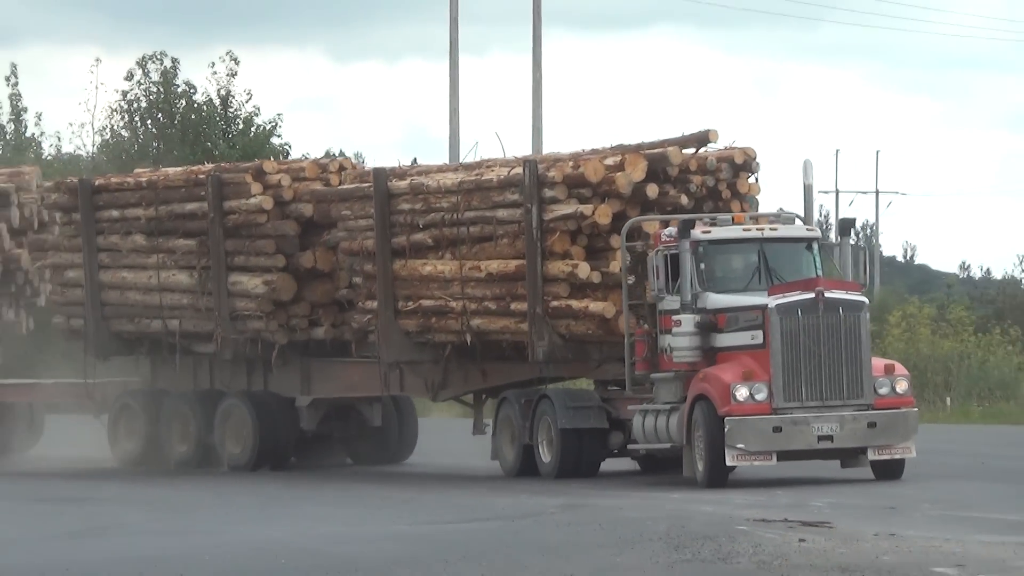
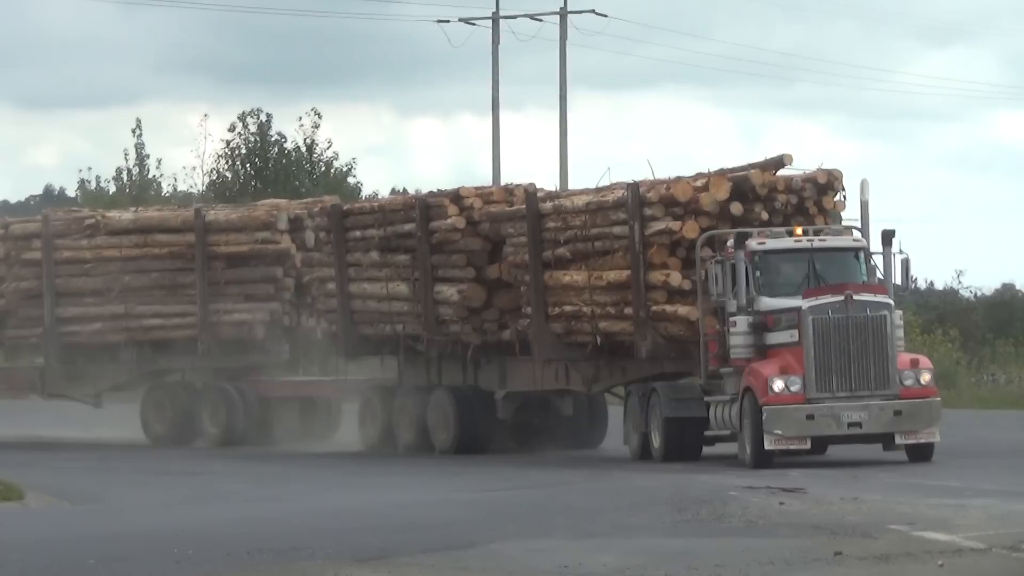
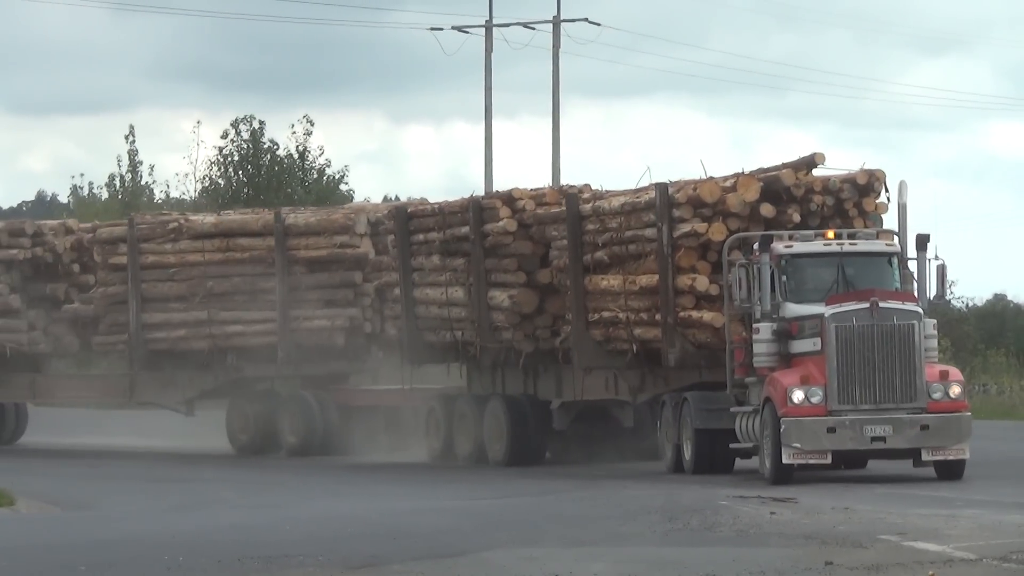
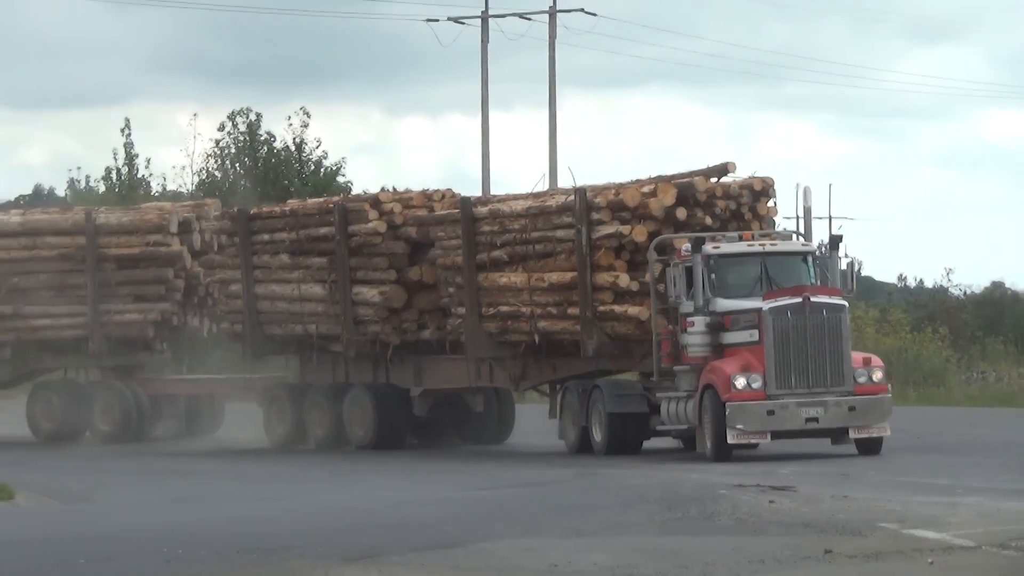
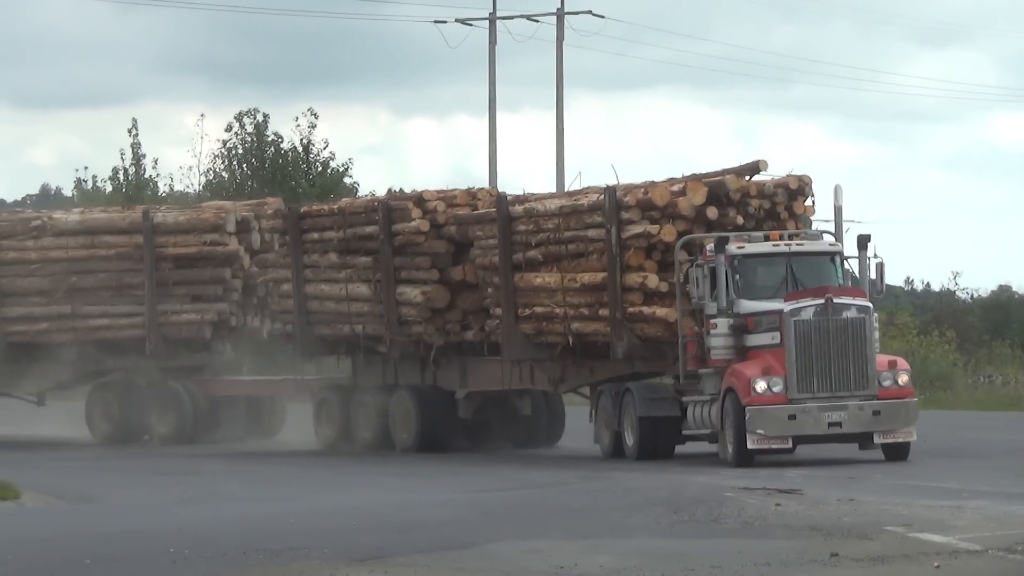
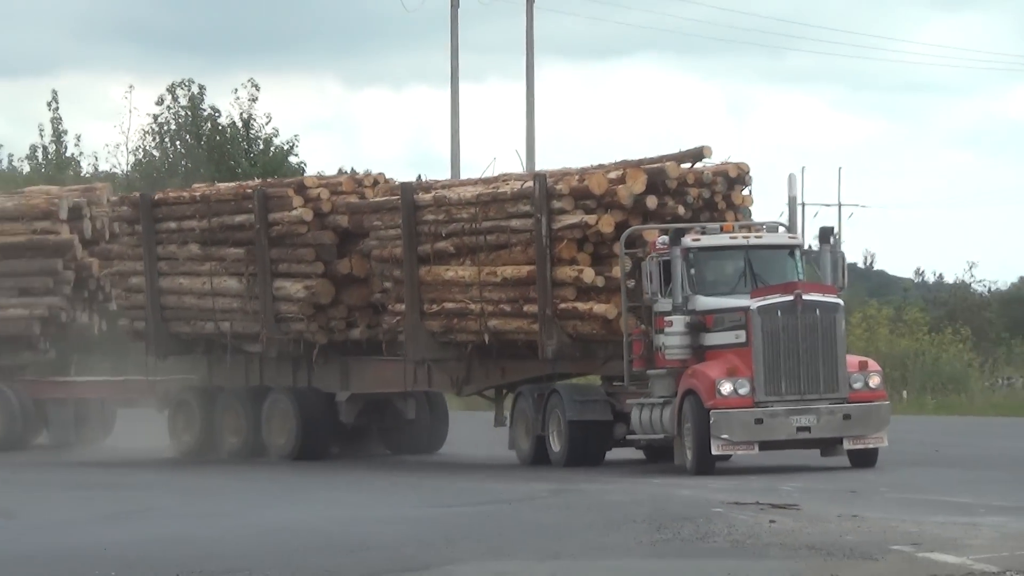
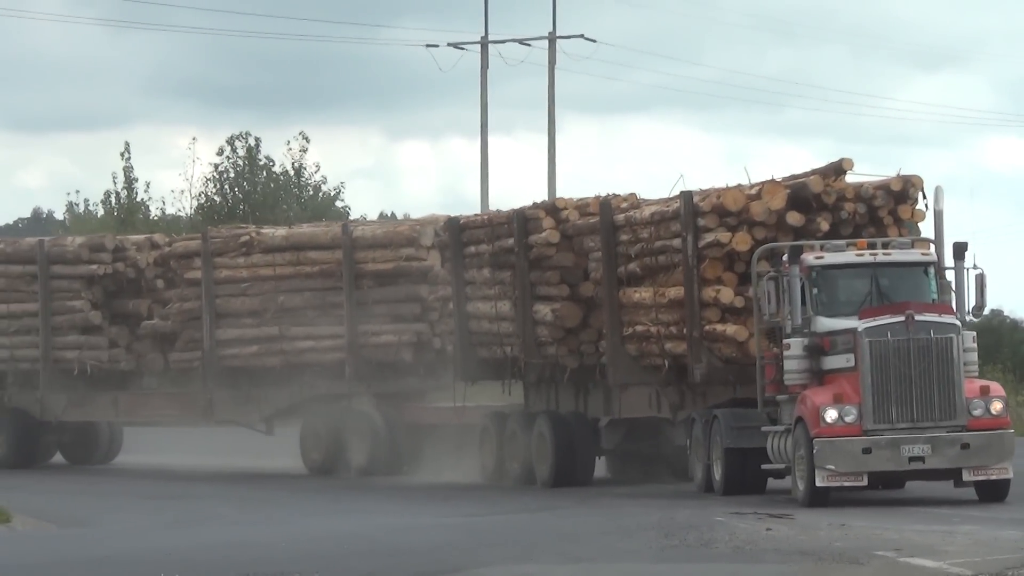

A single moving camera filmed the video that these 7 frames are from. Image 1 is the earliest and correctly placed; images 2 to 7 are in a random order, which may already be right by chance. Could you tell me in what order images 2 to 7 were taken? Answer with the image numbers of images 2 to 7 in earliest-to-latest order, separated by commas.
6, 4, 5, 2, 3, 7
